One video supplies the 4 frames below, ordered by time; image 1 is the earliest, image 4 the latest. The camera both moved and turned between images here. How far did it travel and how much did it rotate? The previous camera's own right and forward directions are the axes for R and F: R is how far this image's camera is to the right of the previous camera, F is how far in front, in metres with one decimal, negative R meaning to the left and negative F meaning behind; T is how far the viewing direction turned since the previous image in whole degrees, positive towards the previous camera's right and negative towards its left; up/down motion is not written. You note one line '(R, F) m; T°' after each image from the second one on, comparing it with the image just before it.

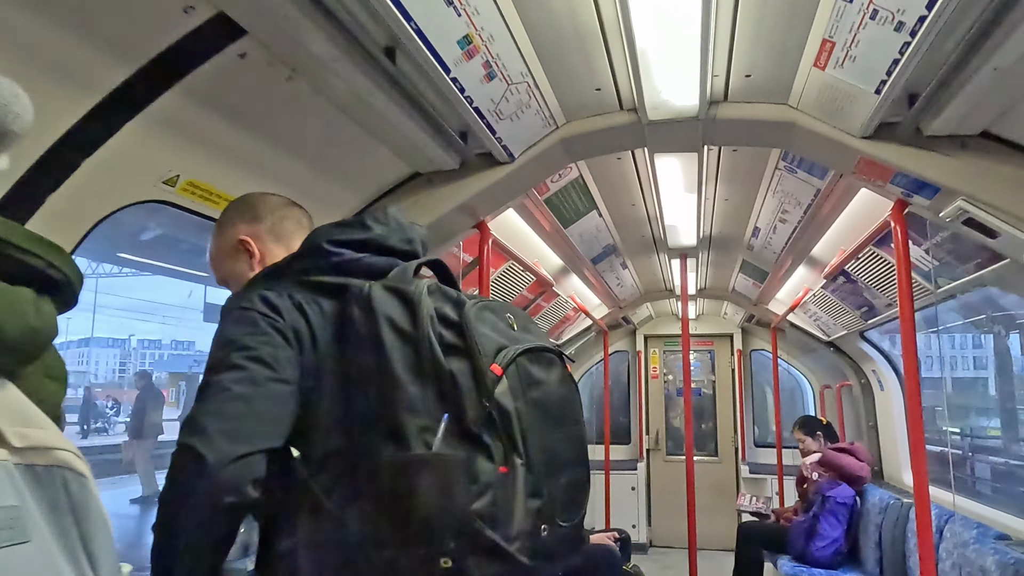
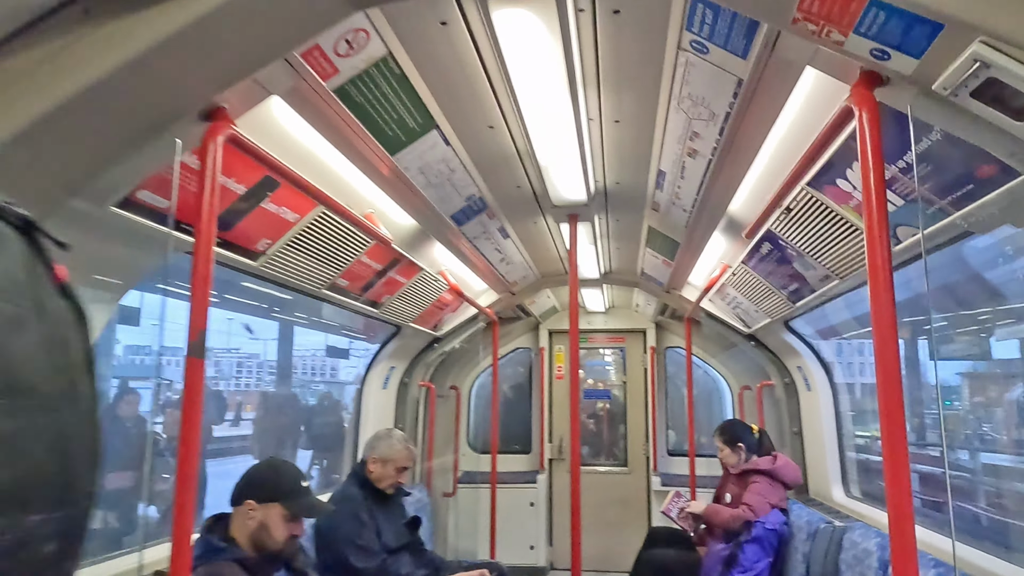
(+0.4, +0.9) m; +6°
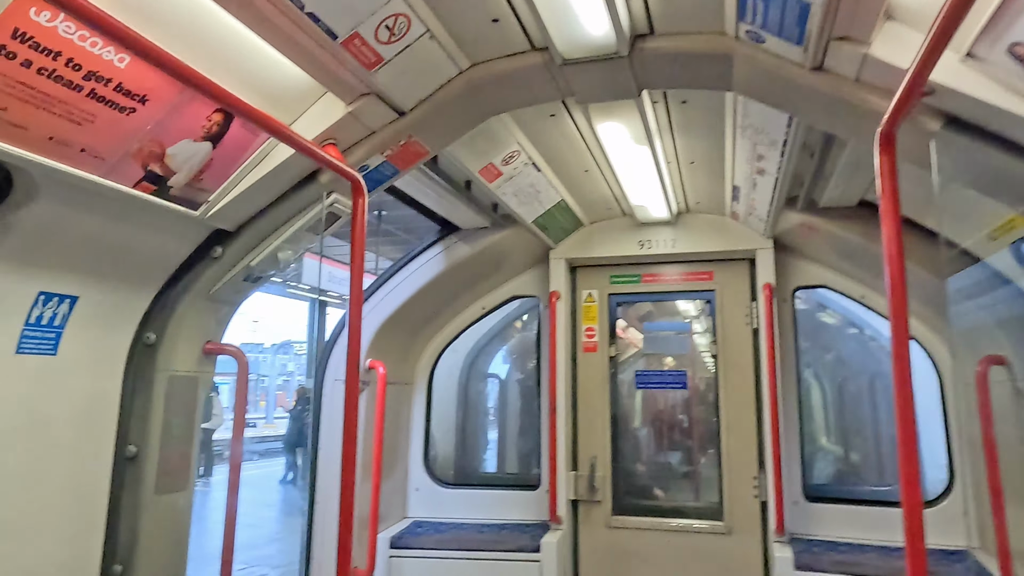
(+0.6, +3.1) m; -8°
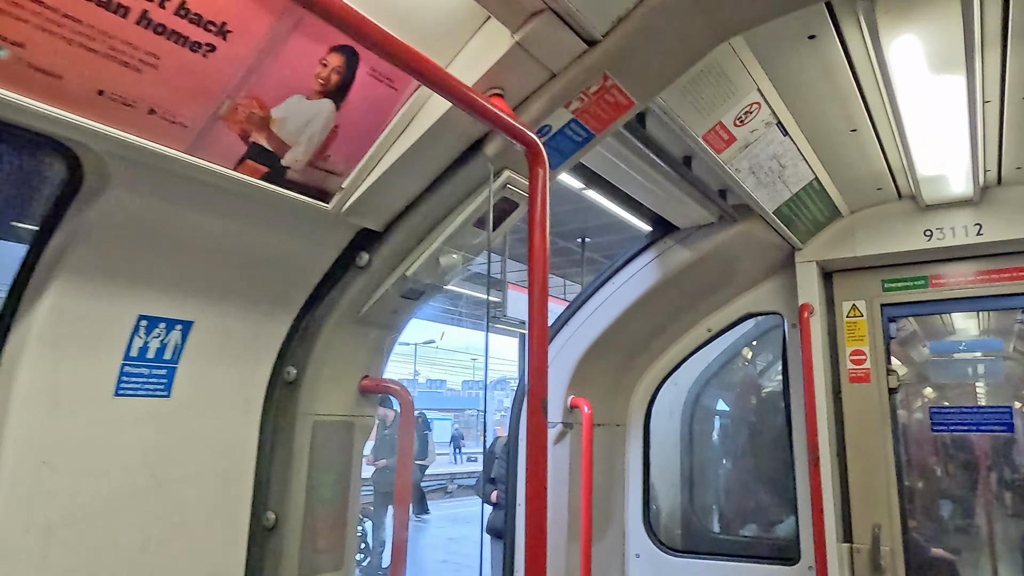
(-0.1, +0.6) m; -16°
